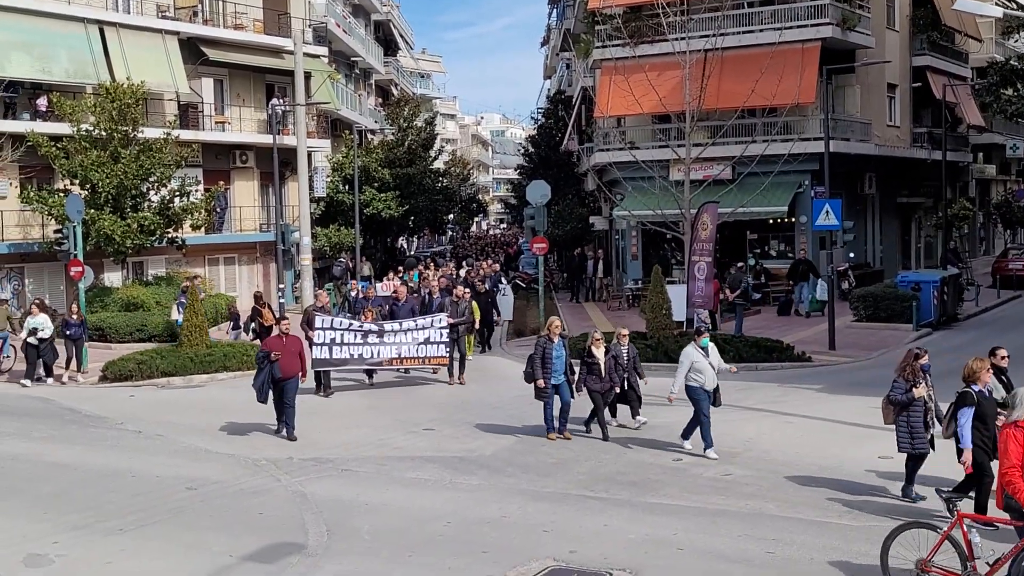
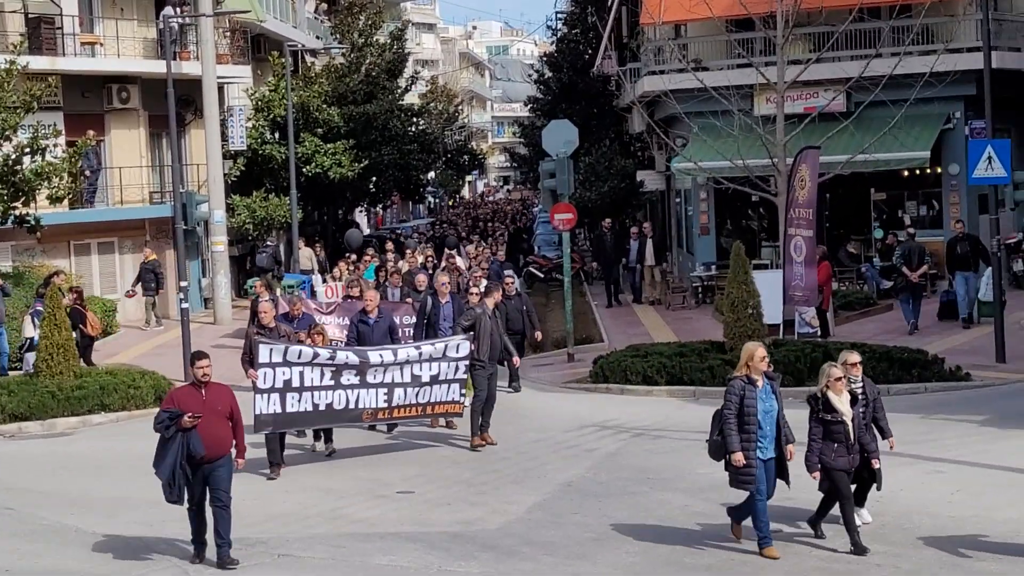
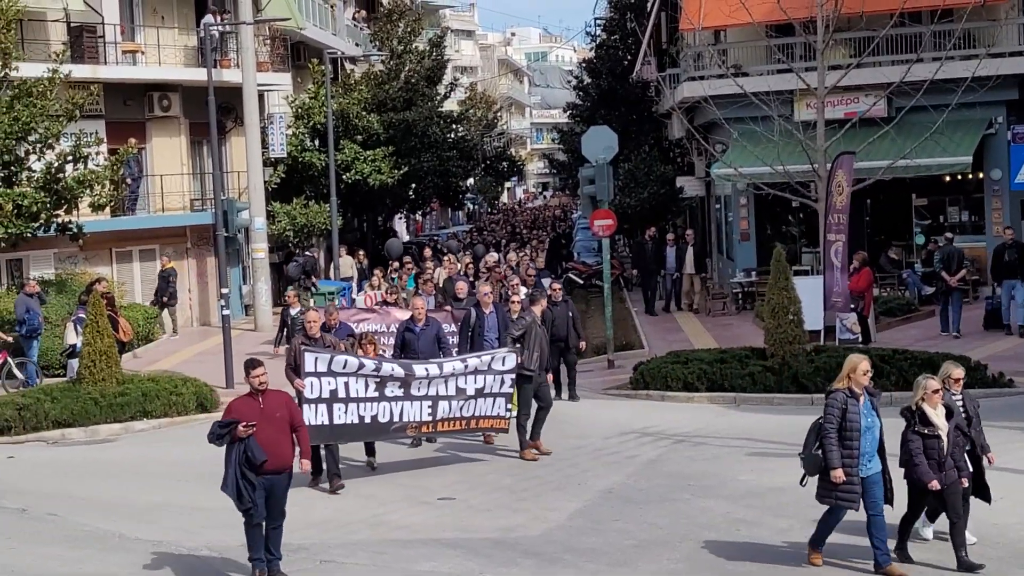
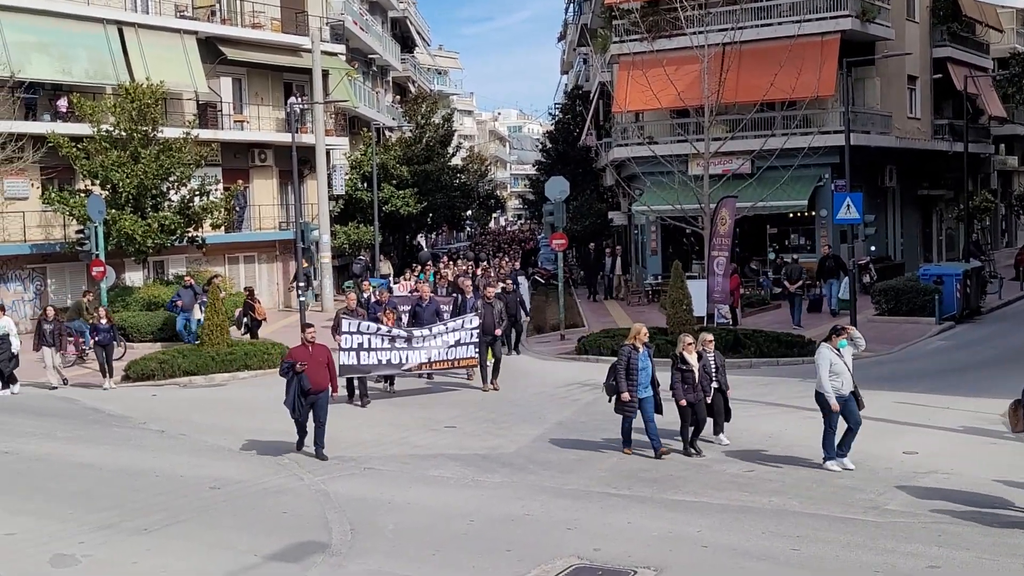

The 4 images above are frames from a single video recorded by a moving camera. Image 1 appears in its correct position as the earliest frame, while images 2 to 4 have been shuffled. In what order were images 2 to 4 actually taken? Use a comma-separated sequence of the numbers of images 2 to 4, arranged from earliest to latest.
4, 2, 3
